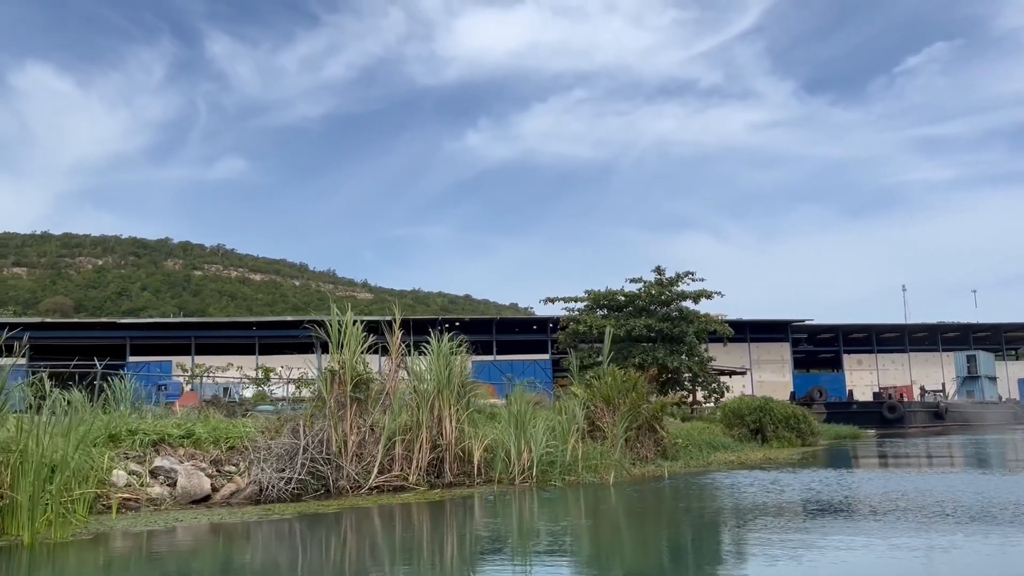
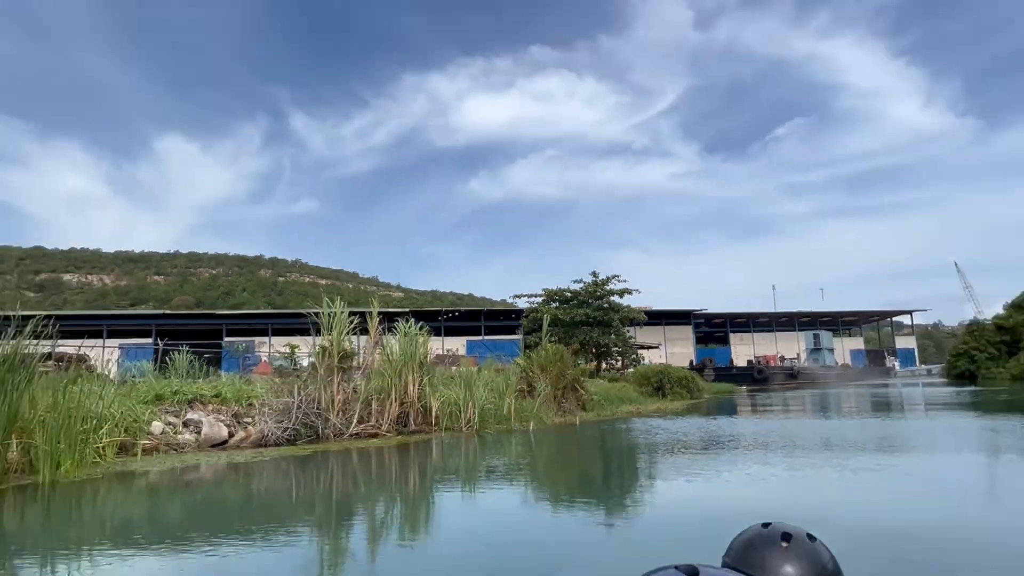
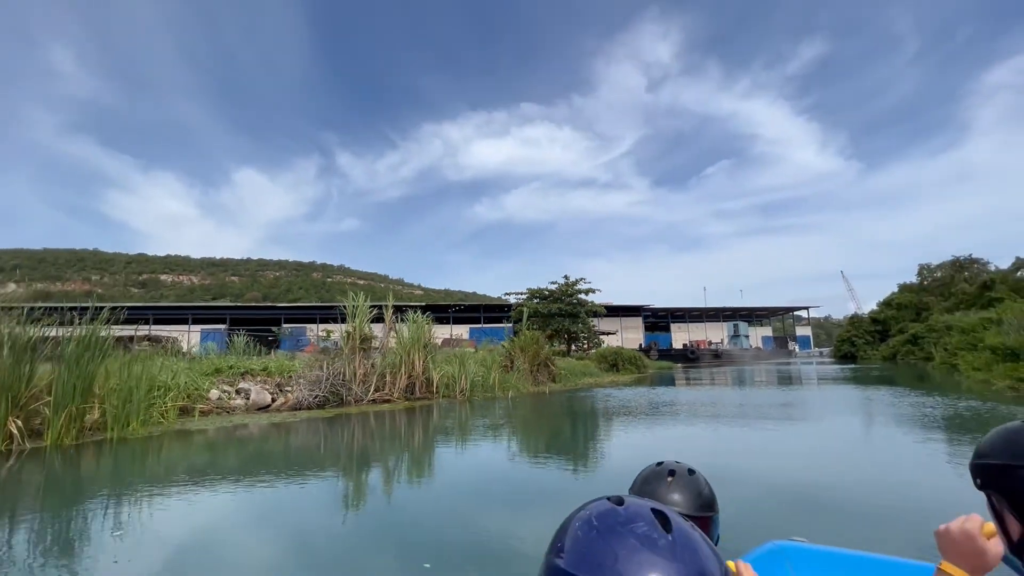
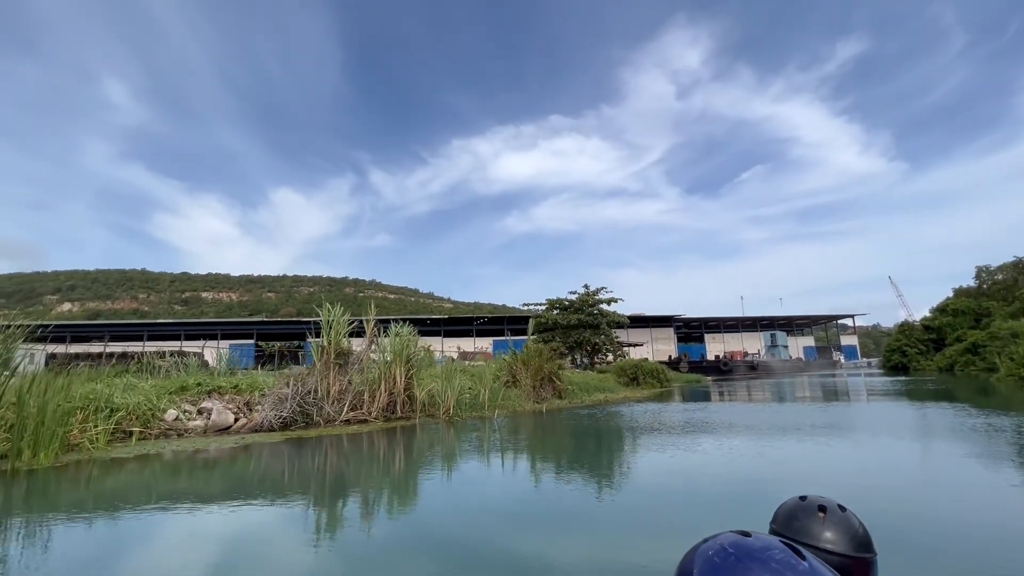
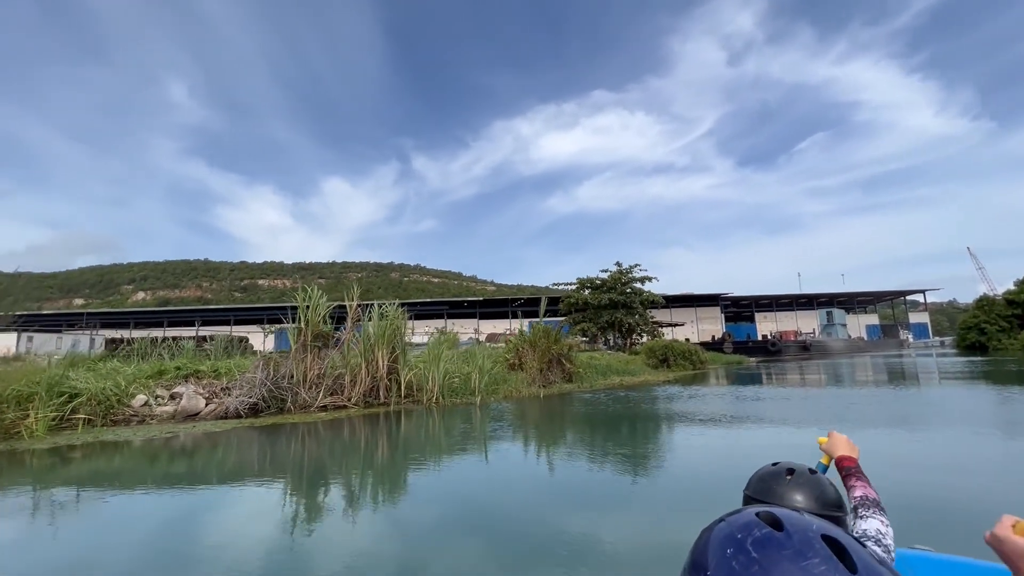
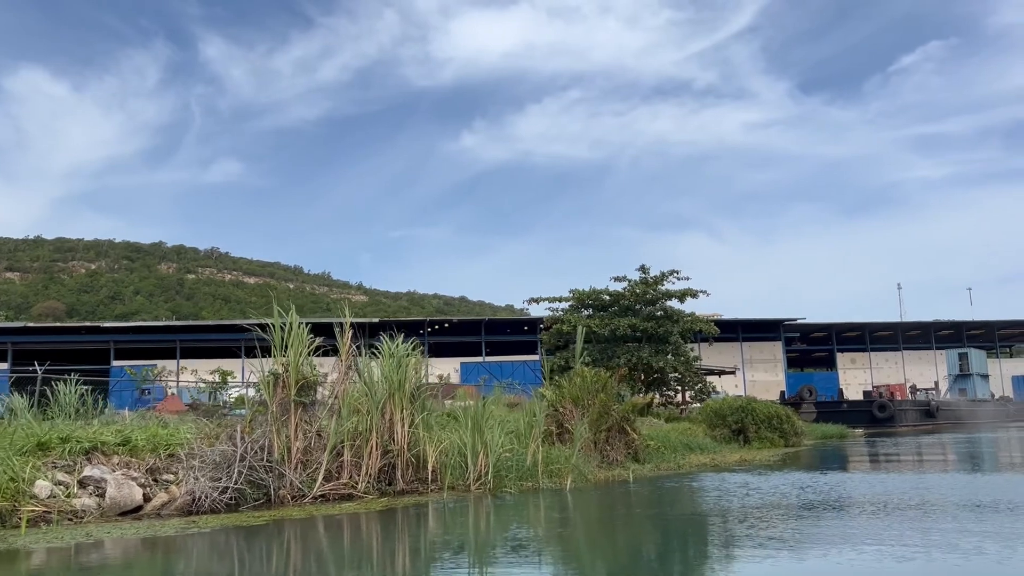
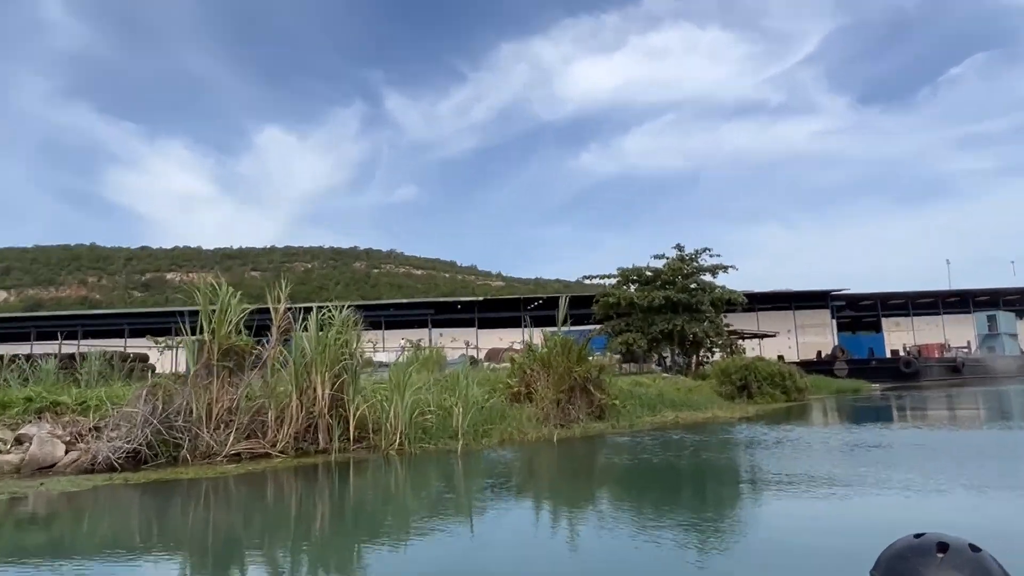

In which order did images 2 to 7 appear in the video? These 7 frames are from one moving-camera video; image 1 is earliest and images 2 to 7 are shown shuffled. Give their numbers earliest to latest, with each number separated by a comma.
6, 2, 3, 4, 5, 7
